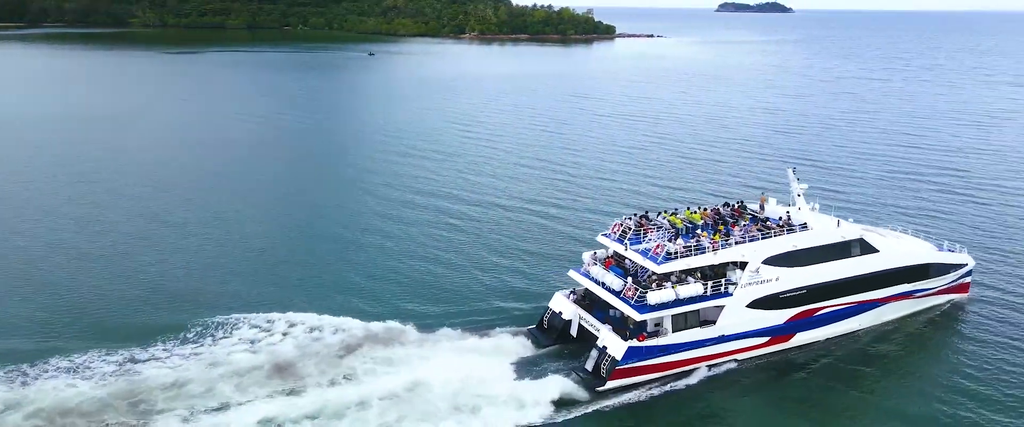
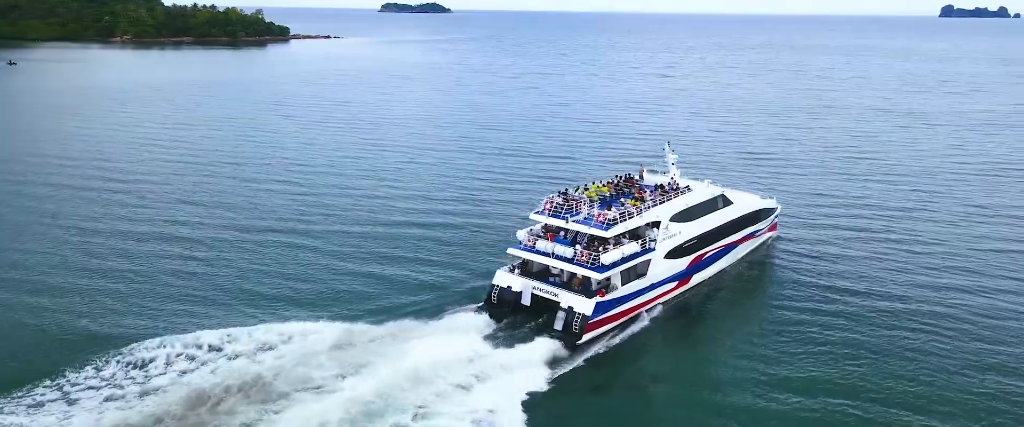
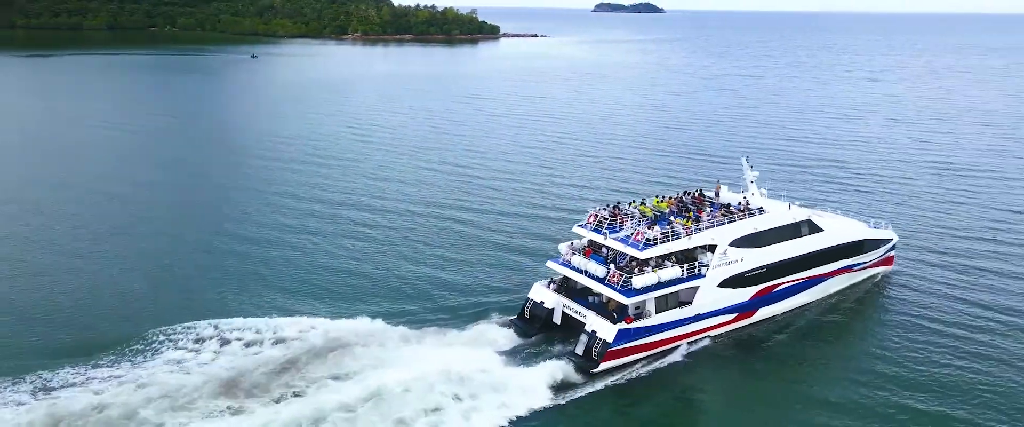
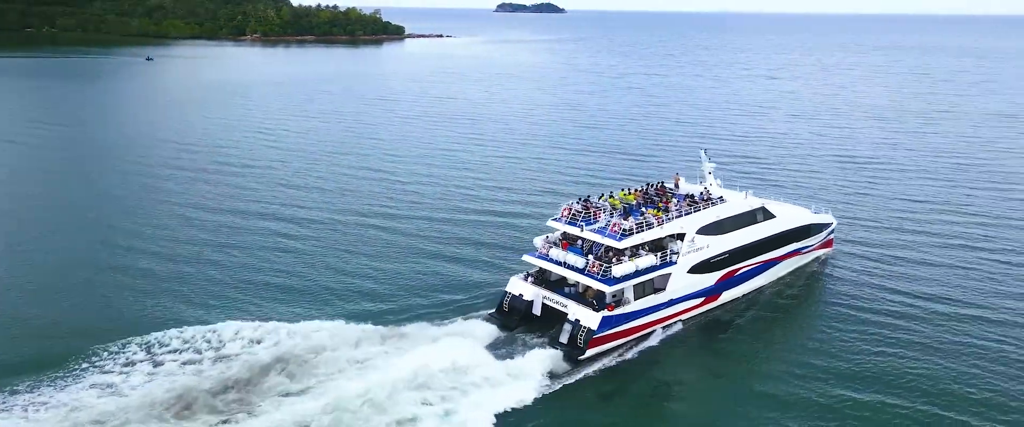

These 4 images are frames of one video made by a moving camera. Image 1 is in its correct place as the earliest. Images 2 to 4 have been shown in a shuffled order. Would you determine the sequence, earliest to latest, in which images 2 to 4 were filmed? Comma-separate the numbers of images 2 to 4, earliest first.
3, 4, 2
